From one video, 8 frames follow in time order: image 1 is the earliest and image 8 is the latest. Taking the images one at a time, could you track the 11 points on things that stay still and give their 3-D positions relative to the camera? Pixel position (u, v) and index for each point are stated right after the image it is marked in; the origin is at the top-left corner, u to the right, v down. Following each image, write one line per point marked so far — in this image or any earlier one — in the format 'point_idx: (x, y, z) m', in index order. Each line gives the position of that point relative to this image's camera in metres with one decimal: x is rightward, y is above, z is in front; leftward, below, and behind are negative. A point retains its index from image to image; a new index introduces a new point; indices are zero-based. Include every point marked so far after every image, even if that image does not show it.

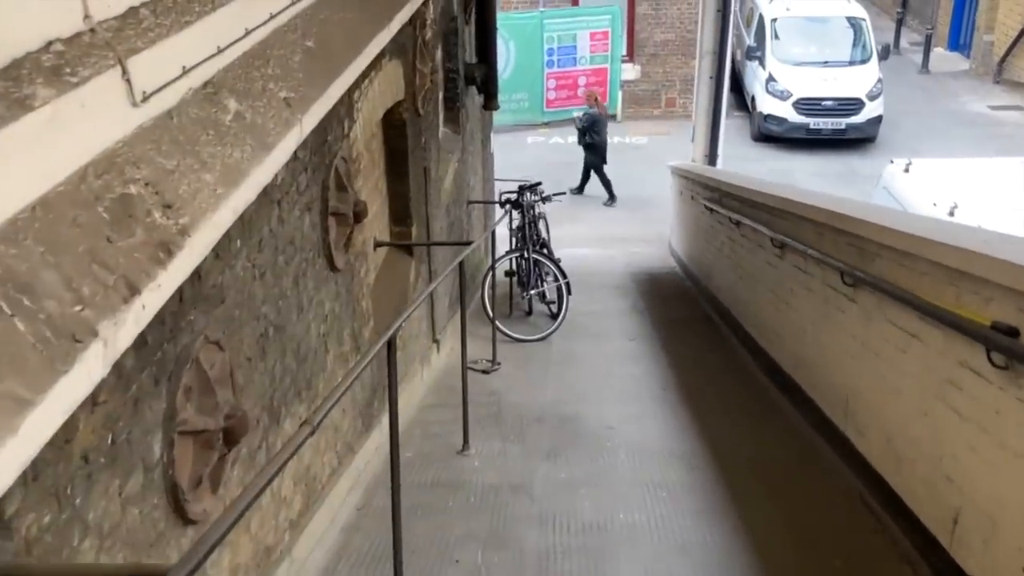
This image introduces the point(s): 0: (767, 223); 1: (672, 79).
0: (+1.7, +0.4, +6.1) m
1: (+3.0, +3.9, +17.1) m
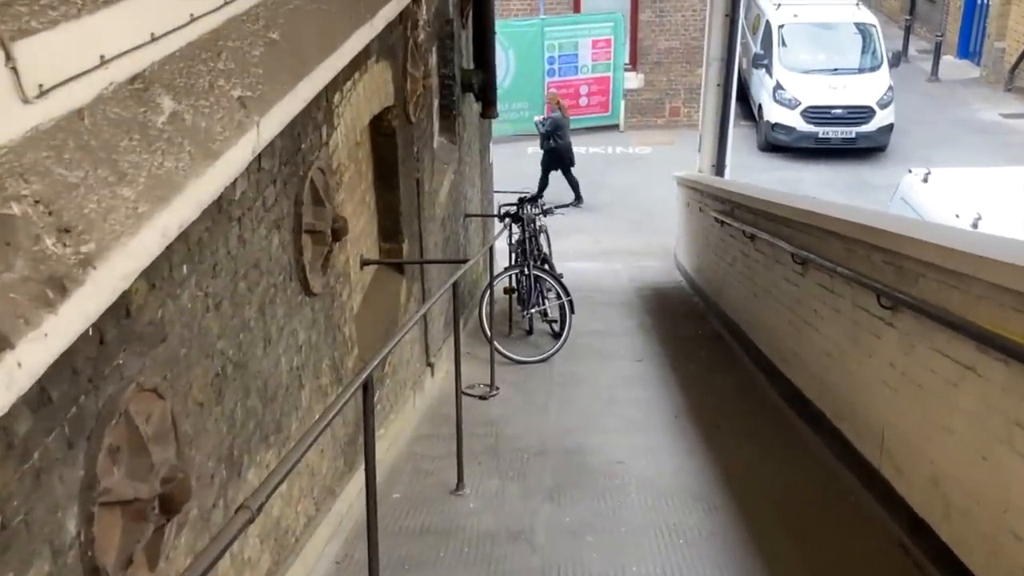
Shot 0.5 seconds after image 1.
0: (+1.7, +0.3, +5.6) m
1: (+3.0, +3.6, +16.7) m
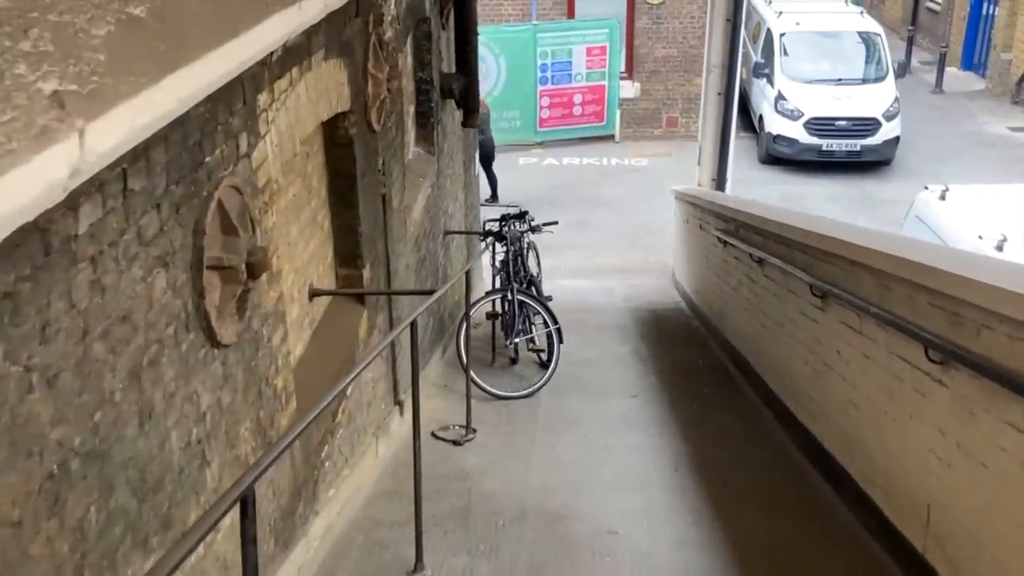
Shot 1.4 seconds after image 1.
0: (+1.6, +0.1, +5.0) m
1: (+2.8, +3.3, +16.1) m
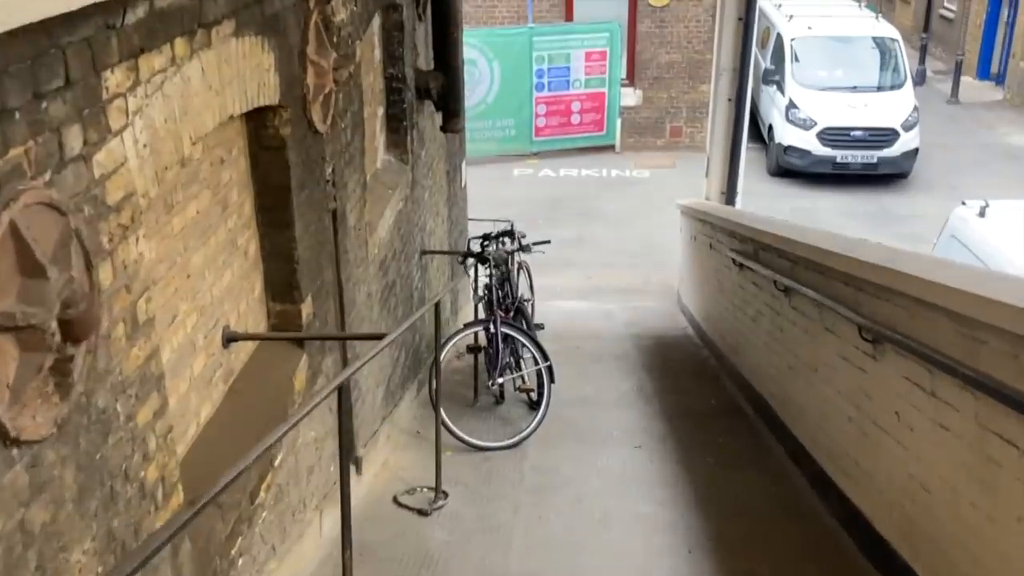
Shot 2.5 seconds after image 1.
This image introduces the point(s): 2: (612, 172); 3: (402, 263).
0: (+1.5, 0.0, +4.0) m
1: (+2.7, +3.0, +15.2) m
2: (+1.6, +1.9, +14.7) m
3: (-0.7, +0.2, +5.9) m
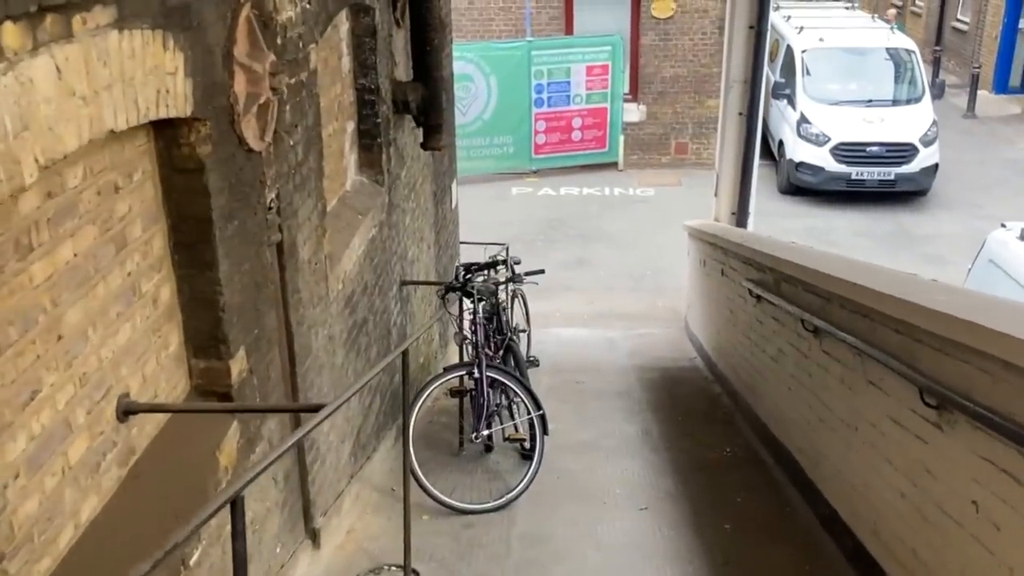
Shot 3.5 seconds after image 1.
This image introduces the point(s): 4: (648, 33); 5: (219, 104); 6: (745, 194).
0: (+1.4, -0.2, +3.4) m
1: (+2.7, +2.6, +14.6) m
2: (+1.6, +1.5, +14.1) m
3: (-0.8, -0.1, +5.2) m
4: (+2.1, +3.9, +14.1) m
5: (-0.9, +0.6, +2.9) m
6: (+2.4, +1.0, +9.5) m
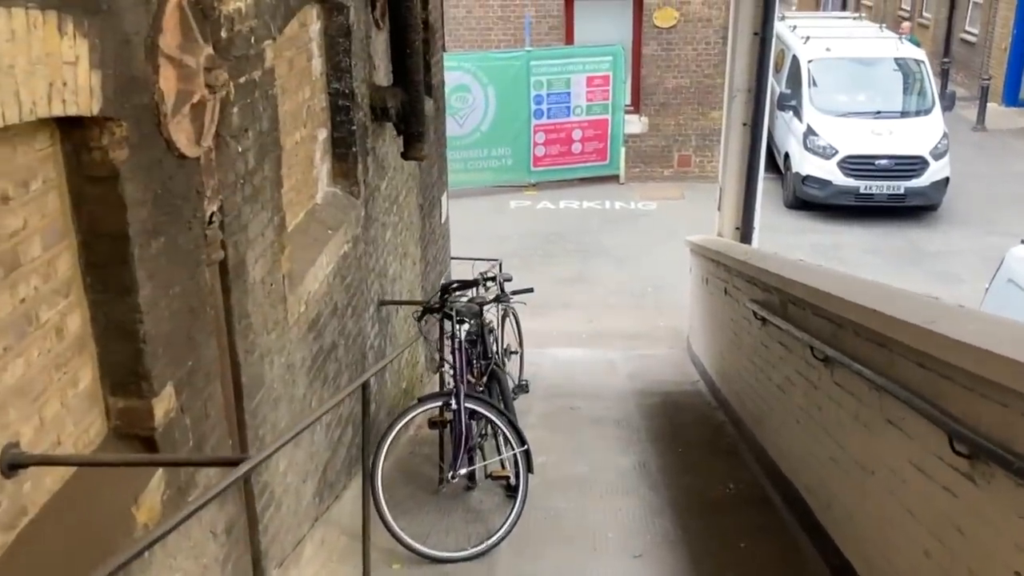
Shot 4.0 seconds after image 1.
0: (+1.3, -0.3, +2.9) m
1: (+2.7, +2.4, +14.2) m
2: (+1.5, +1.3, +13.7) m
3: (-0.8, -0.2, +4.8) m
4: (+2.1, +3.6, +13.7) m
5: (-1.0, +0.5, +2.5) m
6: (+2.3, +0.8, +9.1) m
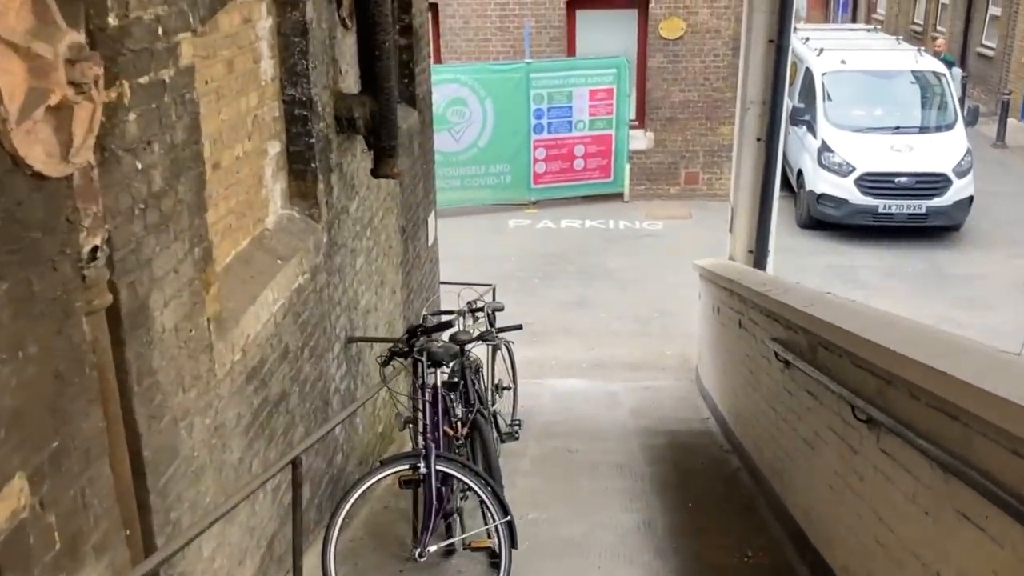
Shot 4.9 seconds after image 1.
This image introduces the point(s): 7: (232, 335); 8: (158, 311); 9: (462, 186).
0: (+1.2, -0.5, +2.3) m
1: (+2.7, +2.0, +13.5) m
2: (+1.5, +0.9, +13.0) m
3: (-0.9, -0.3, +4.1) m
4: (+2.0, +3.3, +13.1) m
5: (-1.1, +0.4, +1.9) m
6: (+2.3, +0.5, +8.4) m
7: (-1.0, -0.2, +3.2) m
8: (-1.0, -0.1, +2.7) m
9: (-0.7, +1.5, +13.3) m
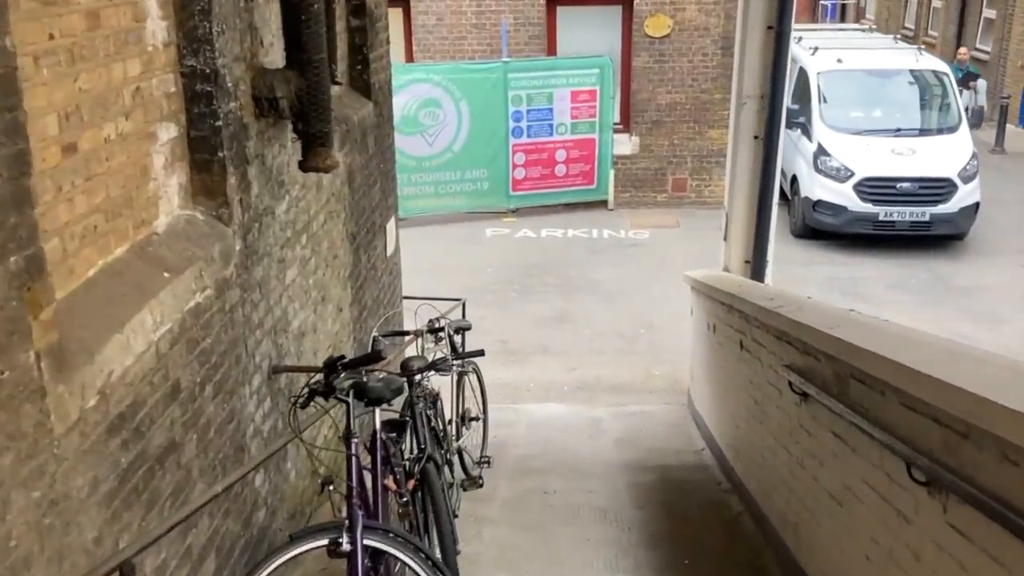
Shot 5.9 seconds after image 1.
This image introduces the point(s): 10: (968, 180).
0: (+1.1, -0.5, +1.5) m
1: (+2.4, +1.9, +12.8) m
2: (+1.2, +0.7, +12.3) m
3: (-1.1, -0.4, +3.3) m
4: (+1.7, +3.1, +12.3) m
5: (-1.2, +0.3, +1.0) m
6: (+2.1, +0.4, +7.6) m
7: (-1.1, -0.2, +2.4) m
8: (-1.2, -0.1, +1.9) m
9: (-1.0, +1.3, +12.5) m
10: (+5.4, +1.3, +10.9) m
